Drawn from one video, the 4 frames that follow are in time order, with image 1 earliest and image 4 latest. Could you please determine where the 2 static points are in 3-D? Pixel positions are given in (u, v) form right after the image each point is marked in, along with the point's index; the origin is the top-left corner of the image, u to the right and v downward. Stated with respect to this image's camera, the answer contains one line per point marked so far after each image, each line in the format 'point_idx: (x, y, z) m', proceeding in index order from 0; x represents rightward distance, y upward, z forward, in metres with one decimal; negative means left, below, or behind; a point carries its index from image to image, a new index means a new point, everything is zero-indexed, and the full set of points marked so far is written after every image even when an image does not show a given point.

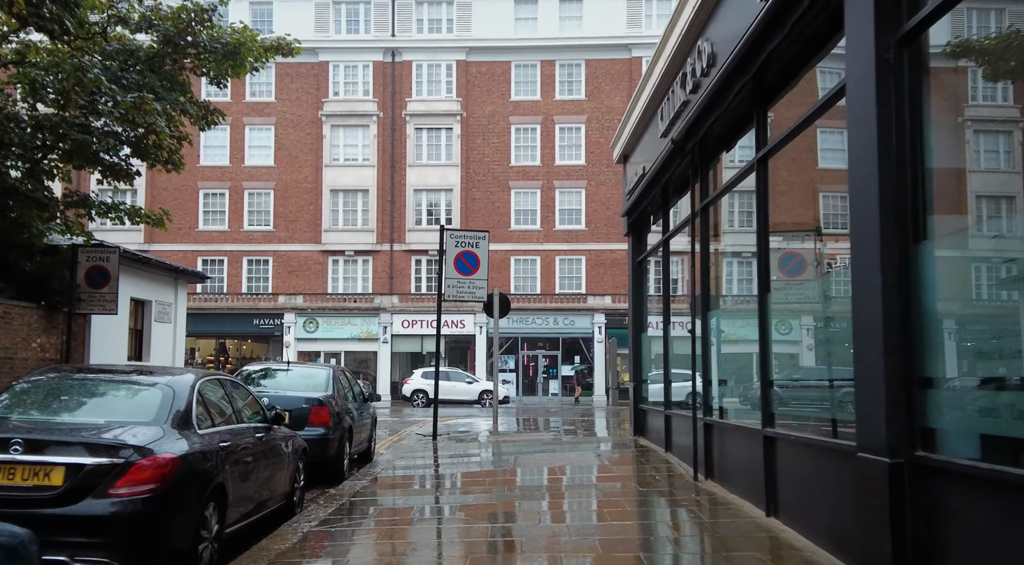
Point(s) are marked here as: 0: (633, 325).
0: (+2.0, -0.7, +13.2) m
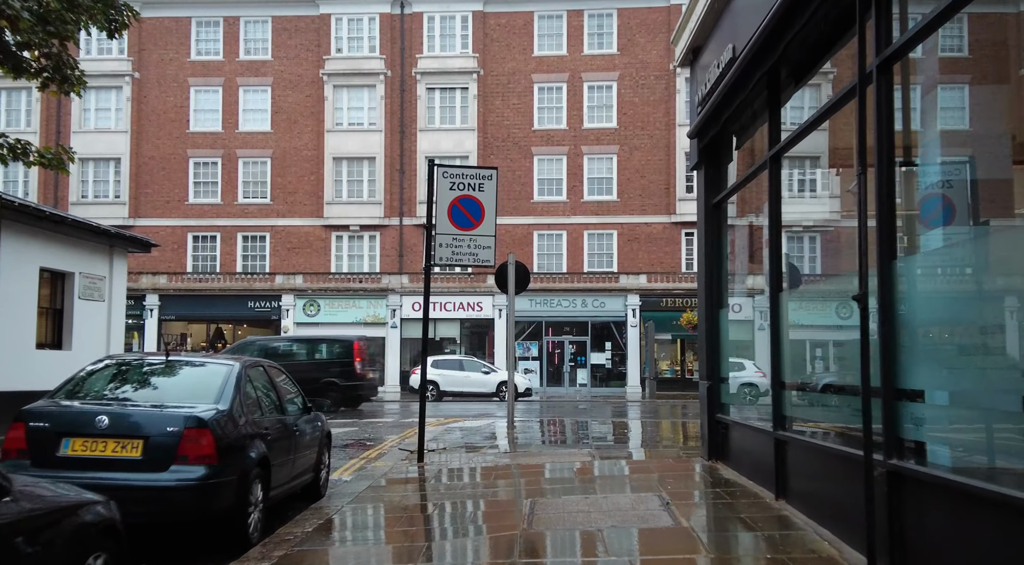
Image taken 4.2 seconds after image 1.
0: (+2.2, -0.2, +9.1) m
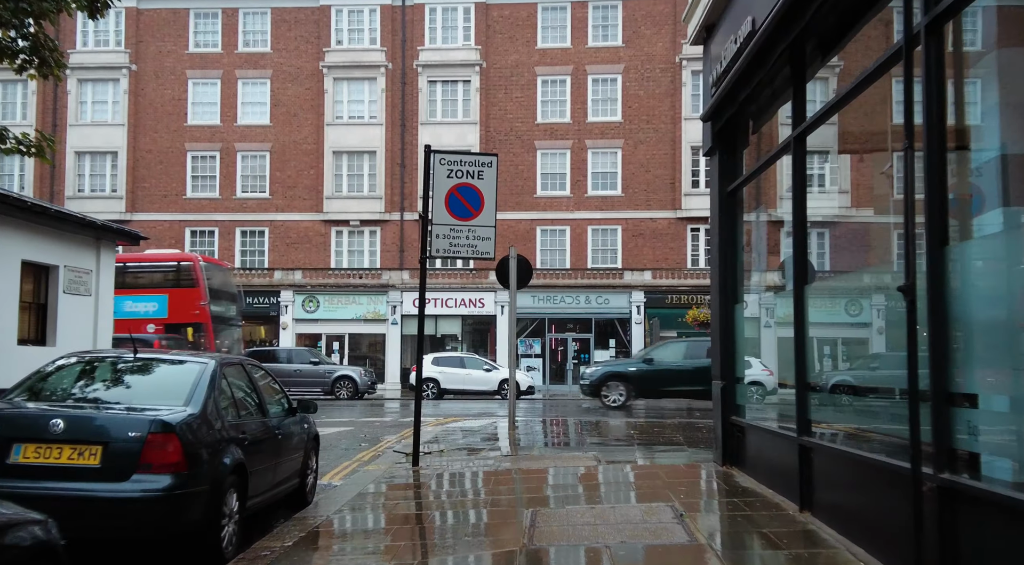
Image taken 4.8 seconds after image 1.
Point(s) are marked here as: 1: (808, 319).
0: (+2.2, -0.1, +8.6) m
1: (+2.3, -0.3, +6.4) m
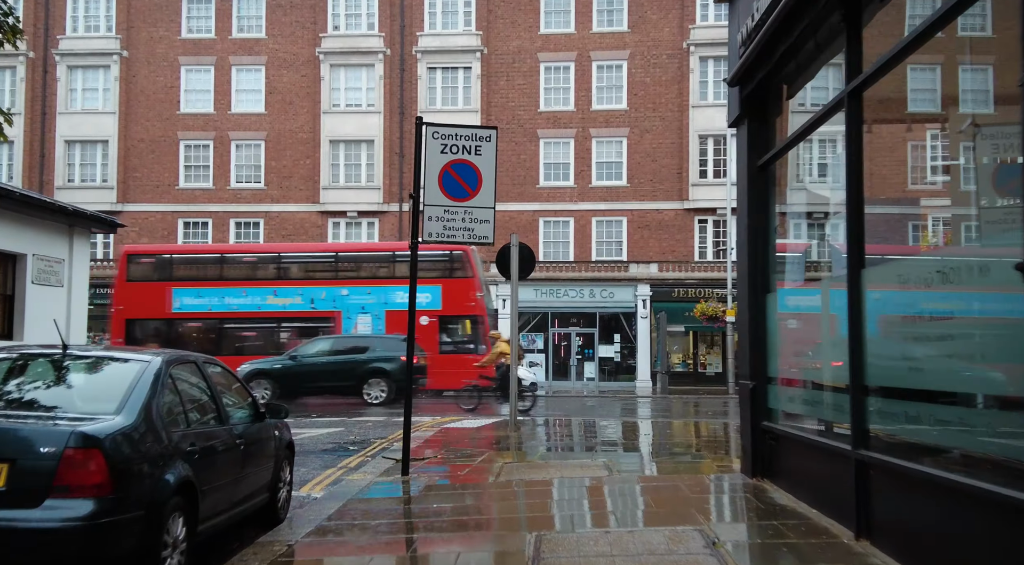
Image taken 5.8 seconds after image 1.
0: (+2.2, 0.0, +7.6) m
1: (+2.3, -0.2, +5.5) m
